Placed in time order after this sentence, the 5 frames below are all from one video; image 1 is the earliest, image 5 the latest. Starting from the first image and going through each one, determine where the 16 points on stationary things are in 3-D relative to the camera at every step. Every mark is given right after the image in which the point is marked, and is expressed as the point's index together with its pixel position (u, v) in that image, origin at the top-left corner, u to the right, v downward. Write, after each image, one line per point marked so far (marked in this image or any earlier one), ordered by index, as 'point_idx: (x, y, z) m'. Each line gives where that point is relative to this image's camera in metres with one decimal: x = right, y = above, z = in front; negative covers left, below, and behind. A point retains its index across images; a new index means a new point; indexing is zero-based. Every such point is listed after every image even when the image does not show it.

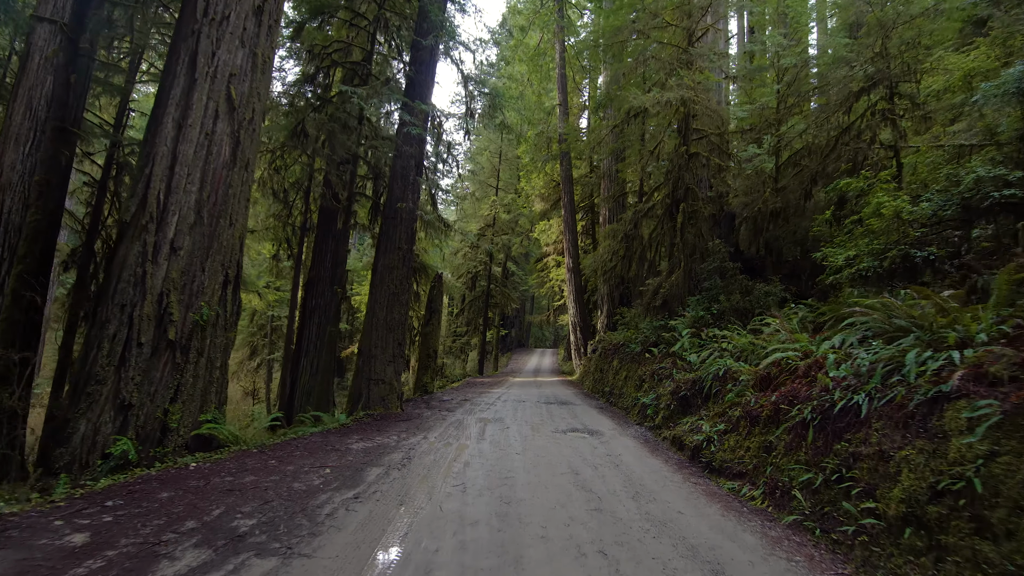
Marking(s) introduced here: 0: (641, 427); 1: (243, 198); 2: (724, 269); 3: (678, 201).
0: (+1.7, -1.8, +6.5) m
1: (-3.1, +1.0, +5.7) m
2: (+3.6, +0.3, +8.5) m
3: (+3.3, +1.7, +9.9) m
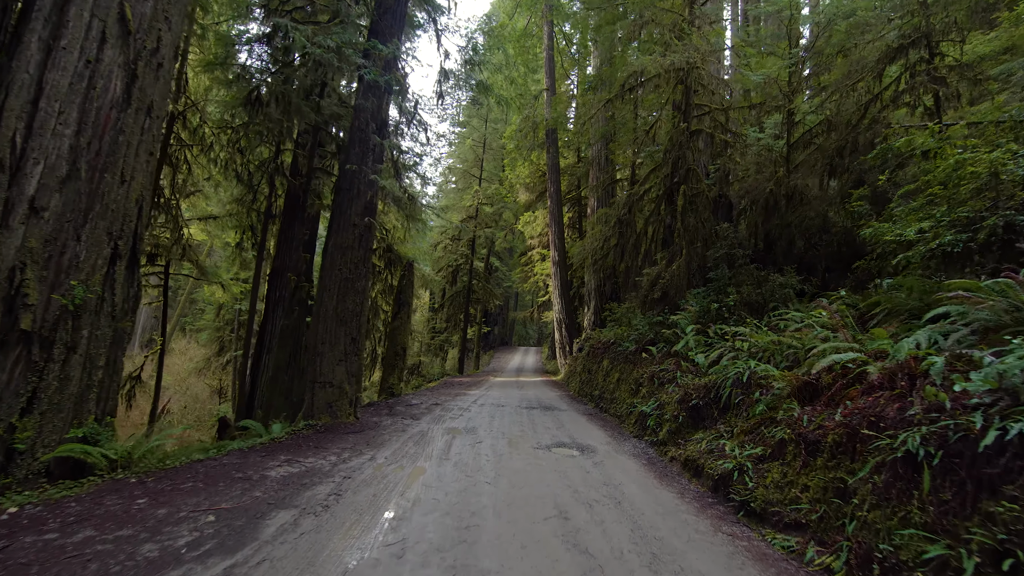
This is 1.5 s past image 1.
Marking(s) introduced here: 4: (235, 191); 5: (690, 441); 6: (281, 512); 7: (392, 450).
0: (+1.4, -1.7, +5.4) m
1: (-3.3, +1.2, +4.5) m
2: (+3.3, +0.4, +7.5) m
3: (+2.9, +1.8, +8.9) m
4: (-6.0, +2.1, +11.0) m
5: (+1.6, -1.4, +4.6) m
6: (-1.4, -1.3, +2.9) m
7: (-1.1, -1.6, +4.8) m
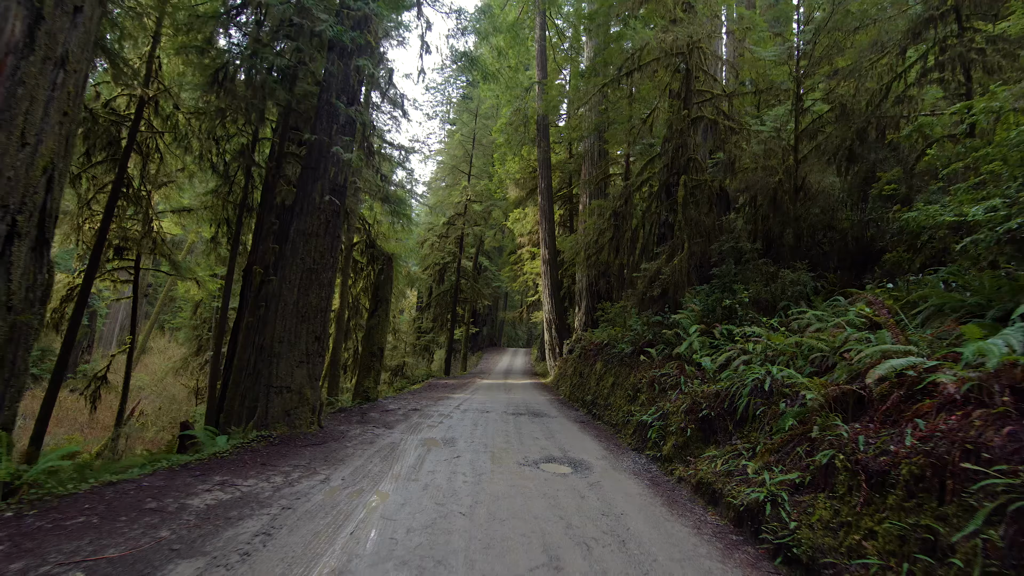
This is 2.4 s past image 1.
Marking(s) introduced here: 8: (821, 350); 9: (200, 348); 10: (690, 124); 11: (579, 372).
0: (+1.2, -1.6, +4.8) m
1: (-3.4, +1.3, +3.7) m
2: (+3.1, +0.5, +6.8) m
3: (+2.7, +1.9, +8.2) m
4: (-6.3, +2.2, +10.2) m
5: (+1.5, -1.4, +3.9) m
6: (-1.5, -1.2, +2.2) m
7: (-1.3, -1.5, +4.1) m
8: (+2.5, -0.5, +4.0) m
9: (-10.6, -2.0, +17.0) m
10: (+2.9, +2.7, +8.1) m
11: (+1.4, -1.7, +10.4) m
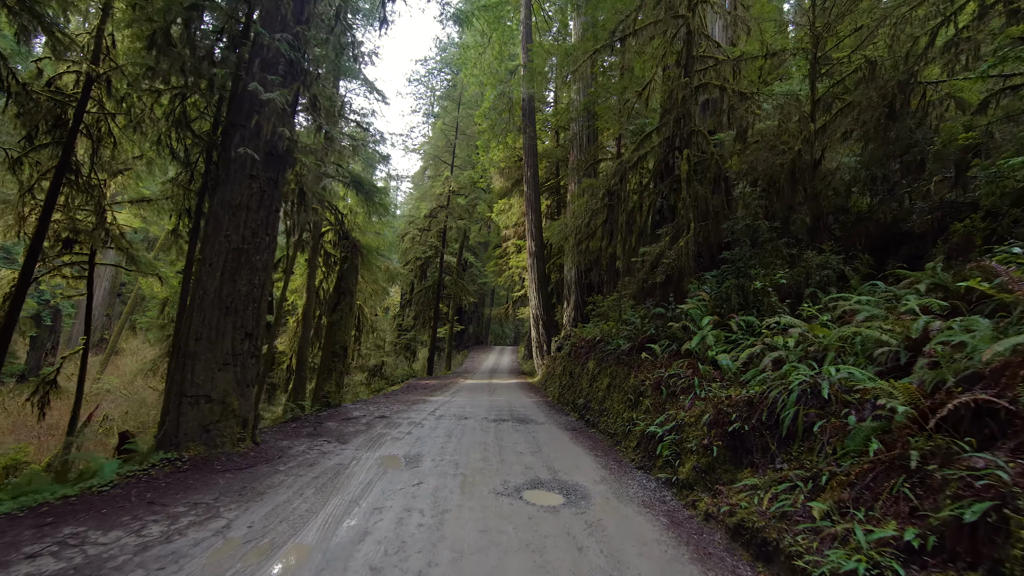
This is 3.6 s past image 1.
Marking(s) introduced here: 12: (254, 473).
0: (+1.0, -1.4, +3.8) m
1: (-3.6, +1.5, +2.6) m
2: (+2.9, +0.6, +5.9) m
3: (+2.5, +2.1, +7.3) m
4: (-6.6, +2.4, +9.0) m
5: (+1.3, -1.2, +3.0) m
6: (-1.6, -1.1, +1.2) m
7: (-1.5, -1.3, +3.1) m
8: (+2.3, -0.3, +3.1) m
9: (-11.1, -1.9, +15.8) m
10: (+2.6, +2.8, +7.2) m
11: (+1.1, -1.6, +9.4) m
12: (-1.9, -1.4, +3.8) m
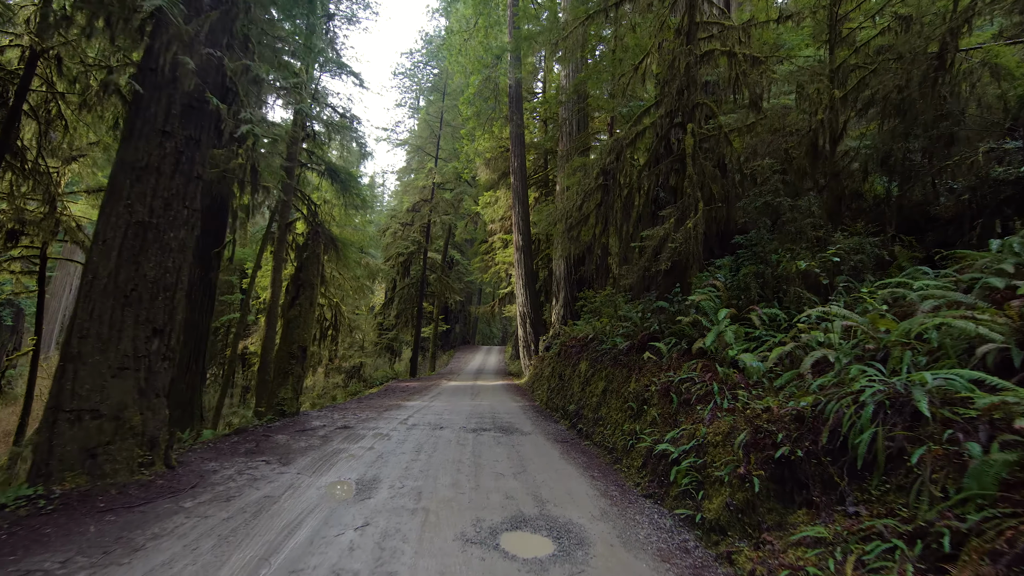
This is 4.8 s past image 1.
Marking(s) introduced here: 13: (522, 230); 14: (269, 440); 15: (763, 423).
0: (+0.9, -1.3, +3.0) m
1: (-3.7, +1.6, +1.7) m
2: (+2.7, +0.8, +5.1) m
3: (+2.2, +2.2, +6.5) m
4: (-6.9, +2.5, +8.0) m
5: (+1.2, -1.1, +2.2) m
6: (-1.7, -1.0, +0.3) m
7: (-1.6, -1.2, +2.2) m
8: (+2.2, -0.2, +2.3) m
9: (-11.5, -1.8, +14.7) m
10: (+2.4, +2.9, +6.4) m
11: (+0.8, -1.5, +8.6) m
12: (-2.1, -1.3, +2.9) m
13: (+0.3, +1.7, +14.3) m
14: (-2.5, -1.6, +5.2) m
15: (+1.4, -0.7, +2.7) m
